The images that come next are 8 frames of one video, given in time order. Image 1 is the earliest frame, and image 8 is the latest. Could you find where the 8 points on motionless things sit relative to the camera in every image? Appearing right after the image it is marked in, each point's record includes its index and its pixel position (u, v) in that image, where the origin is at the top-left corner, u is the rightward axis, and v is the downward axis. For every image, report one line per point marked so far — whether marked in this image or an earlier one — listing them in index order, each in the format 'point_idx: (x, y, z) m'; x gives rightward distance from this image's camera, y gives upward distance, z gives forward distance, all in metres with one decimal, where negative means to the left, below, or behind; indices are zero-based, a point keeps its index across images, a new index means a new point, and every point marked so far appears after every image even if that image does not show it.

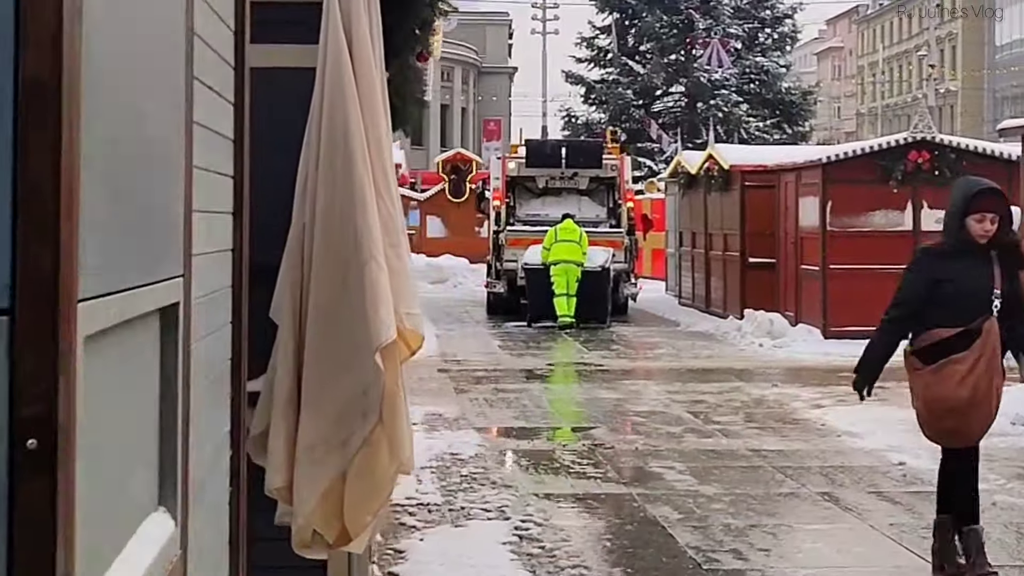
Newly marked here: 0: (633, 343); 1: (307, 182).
0: (+1.4, -0.6, +17.3) m
1: (-0.5, +0.3, +4.2) m
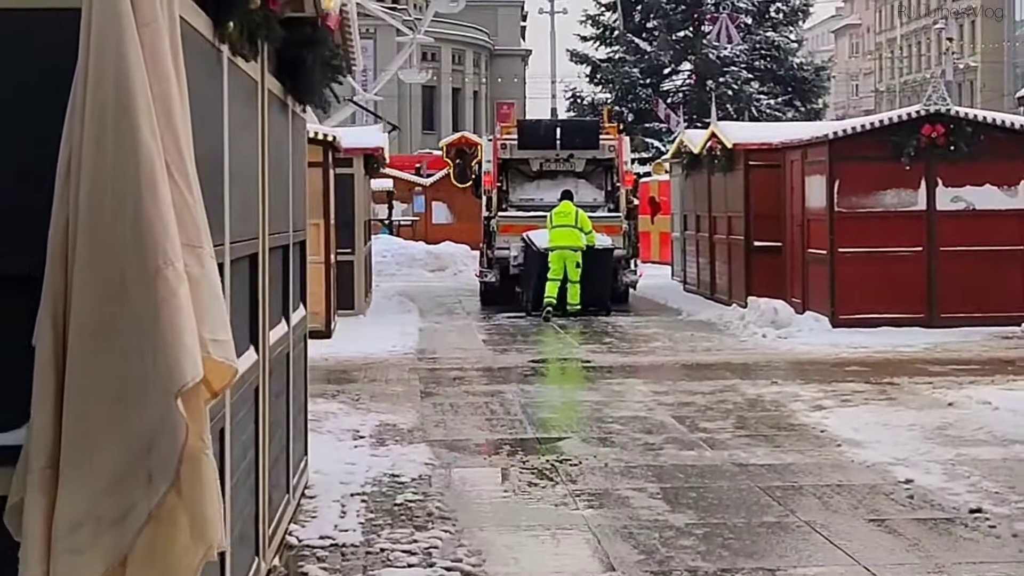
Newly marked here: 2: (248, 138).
0: (+1.2, -0.5, +16.2) m
1: (-0.9, +0.3, +3.1) m
2: (-0.9, +0.5, +4.9) m
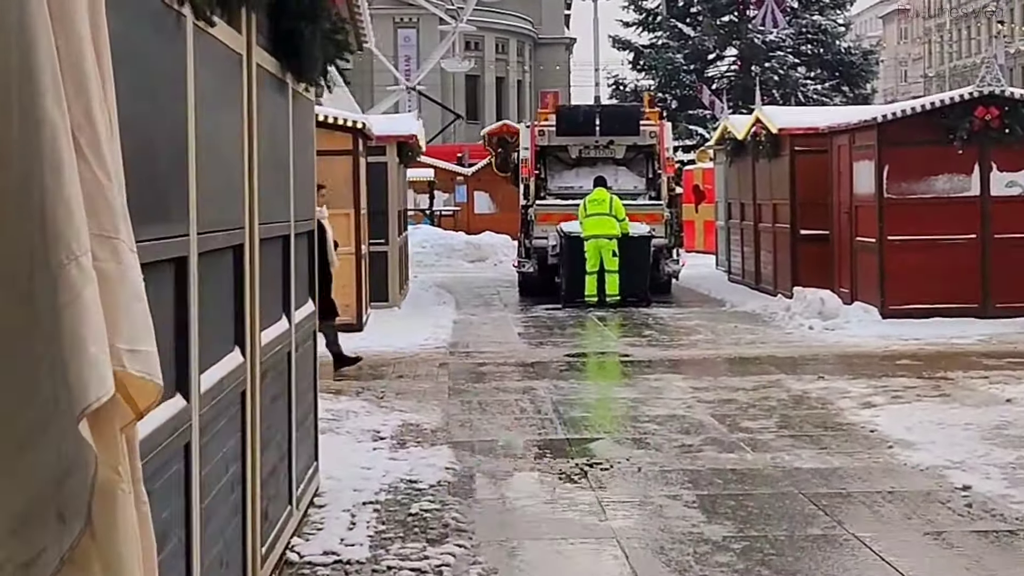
0: (+1.6, -0.4, +15.6) m
1: (-0.9, +0.3, +2.6) m
2: (-0.8, +0.5, +4.4) m
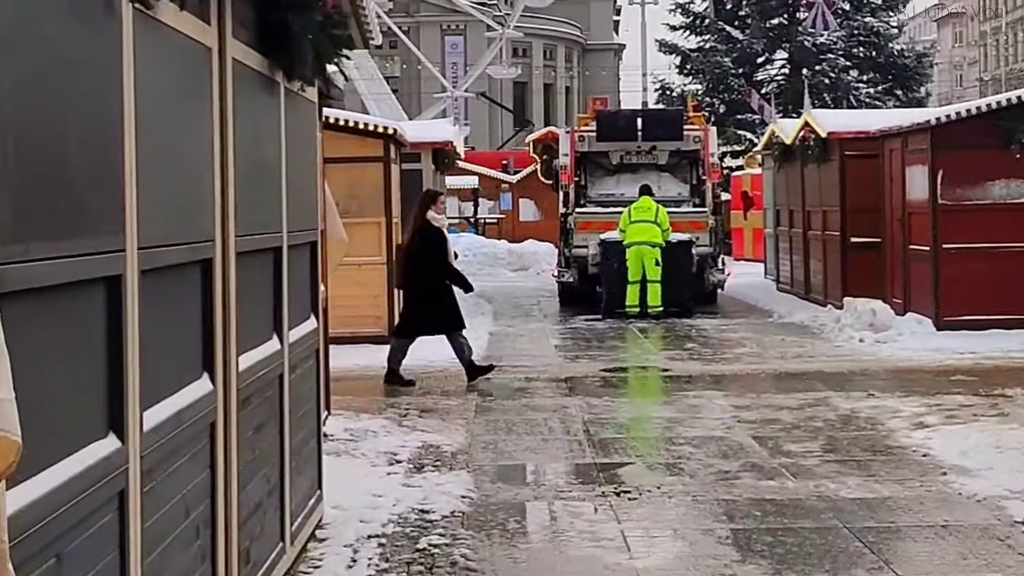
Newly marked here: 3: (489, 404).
0: (+2.0, -0.5, +15.0) m
1: (-1.0, +0.2, +2.1) m
2: (-0.8, +0.4, +3.9) m
3: (-0.2, -0.8, +10.5) m
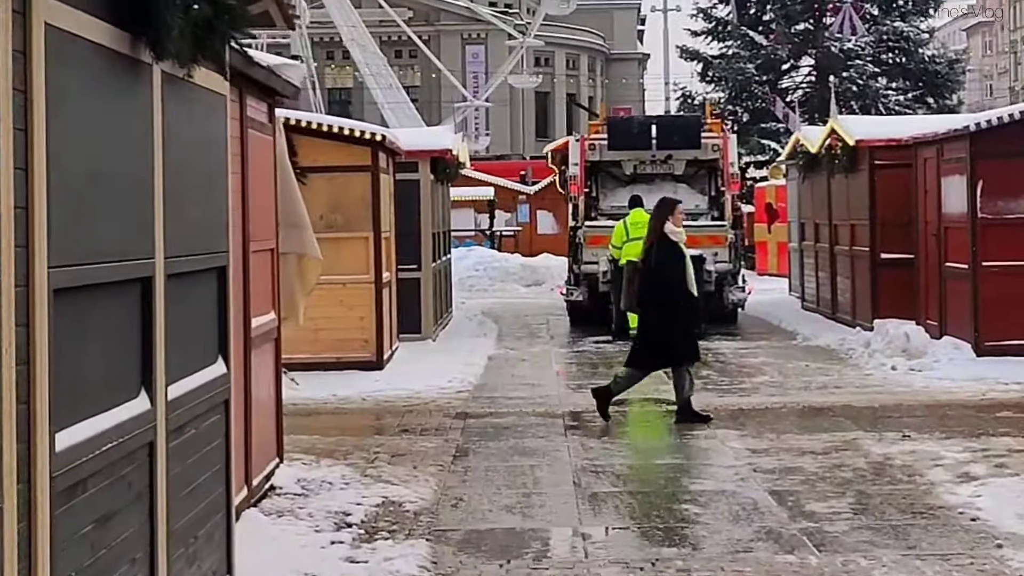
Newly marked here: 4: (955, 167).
0: (+2.0, -0.7, +13.7) m
1: (-1.2, +0.1, +0.8) m
2: (-1.0, +0.3, +2.7) m
3: (-0.2, -0.9, +9.2) m
4: (+4.0, +1.1, +13.9) m
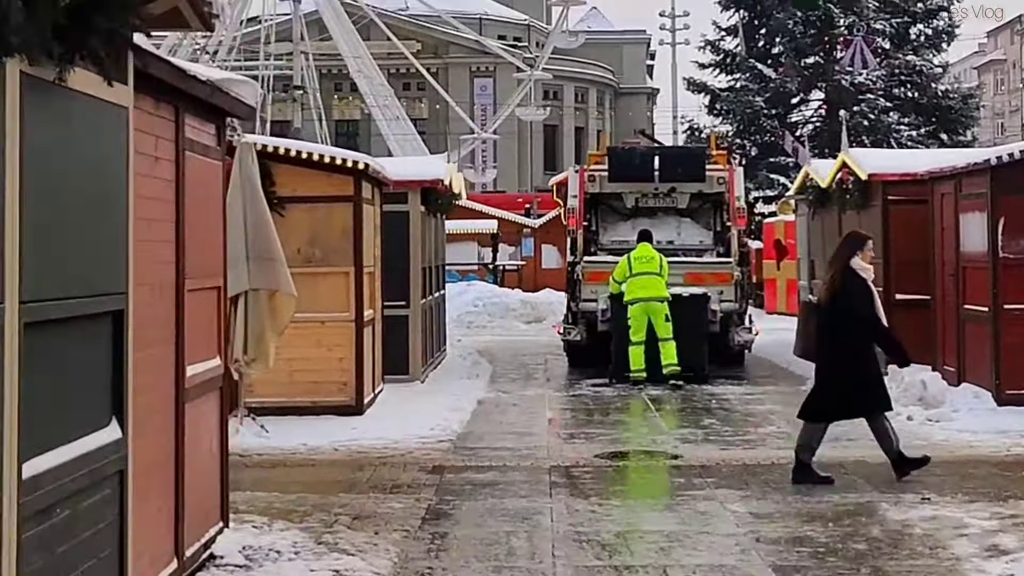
0: (+1.9, -1.0, +12.9) m
1: (-1.4, +0.1, 0.0) m
2: (-1.2, +0.3, +1.8) m
3: (-0.4, -1.2, +8.3) m
4: (+3.9, +0.7, +13.0) m
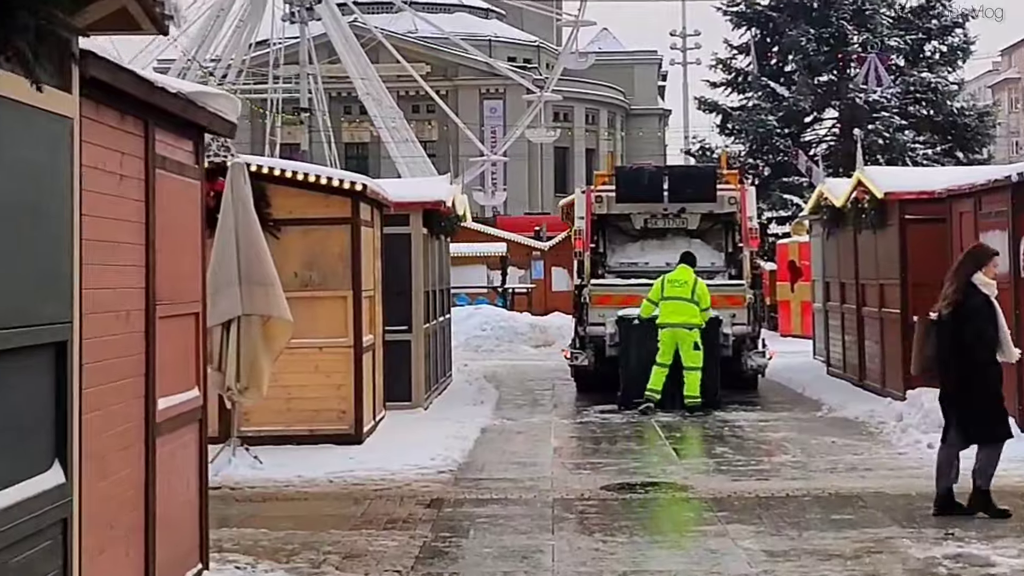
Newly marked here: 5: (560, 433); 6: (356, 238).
0: (+1.9, -1.2, +12.4) m
1: (-1.4, +0.1, -0.4) m
2: (-1.2, +0.2, +1.4) m
3: (-0.4, -1.3, +7.9) m
4: (+3.9, +0.5, +12.5) m
5: (+0.4, -1.3, +13.3) m
6: (-1.2, +0.4, +12.3) m
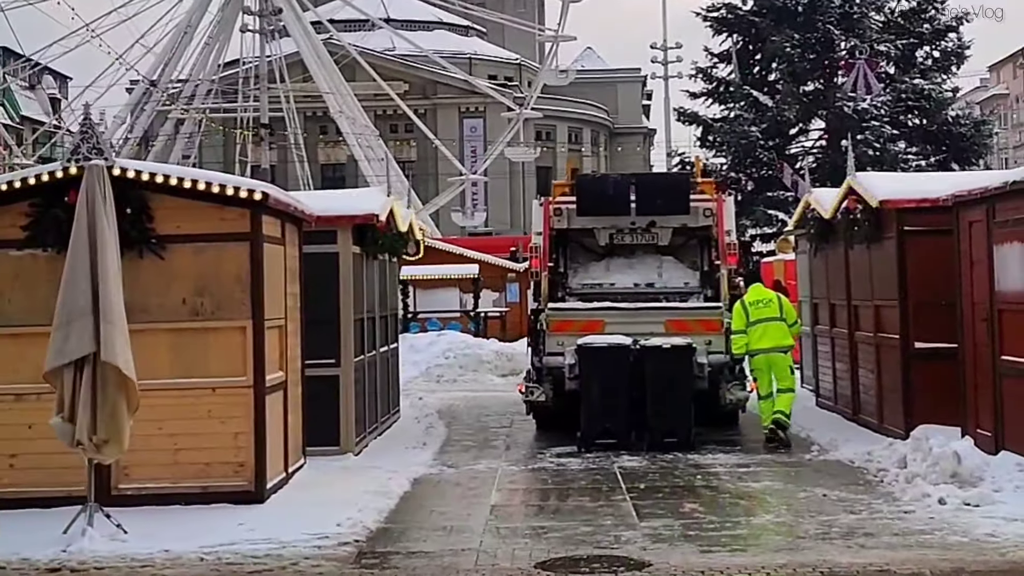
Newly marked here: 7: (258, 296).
0: (+1.5, -1.4, +10.4) m
1: (-1.8, +0.1, -2.4) m
2: (-1.6, +0.2, -0.5) m
3: (-0.8, -1.4, +5.9) m
4: (+3.5, +0.4, +10.6) m
5: (0.0, -1.4, +11.3) m
6: (-1.7, +0.2, +10.3) m
7: (-1.7, -0.1, +10.3) m
